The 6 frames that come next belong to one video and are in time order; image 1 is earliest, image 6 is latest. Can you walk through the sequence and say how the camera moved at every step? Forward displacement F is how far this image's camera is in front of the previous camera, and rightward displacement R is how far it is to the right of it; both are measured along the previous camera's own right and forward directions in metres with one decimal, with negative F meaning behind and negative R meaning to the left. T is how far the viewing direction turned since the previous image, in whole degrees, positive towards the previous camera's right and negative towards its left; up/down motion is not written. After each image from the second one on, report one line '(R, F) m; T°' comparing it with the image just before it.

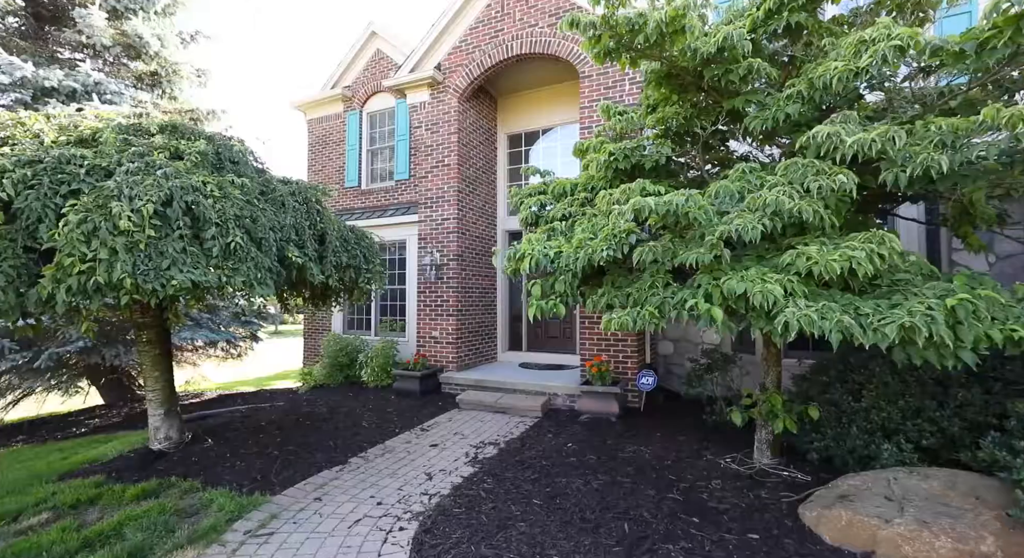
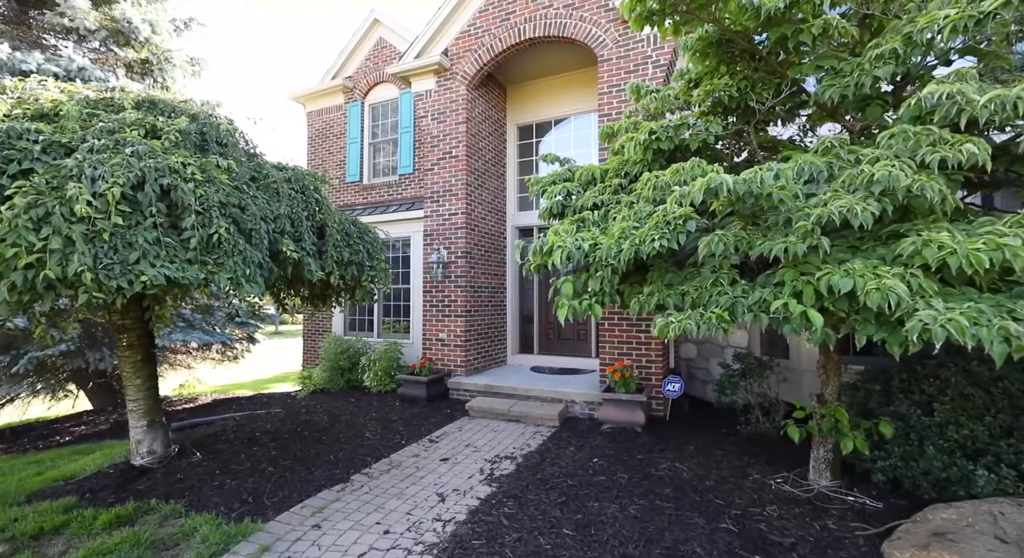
(-0.2, +0.5) m; 0°
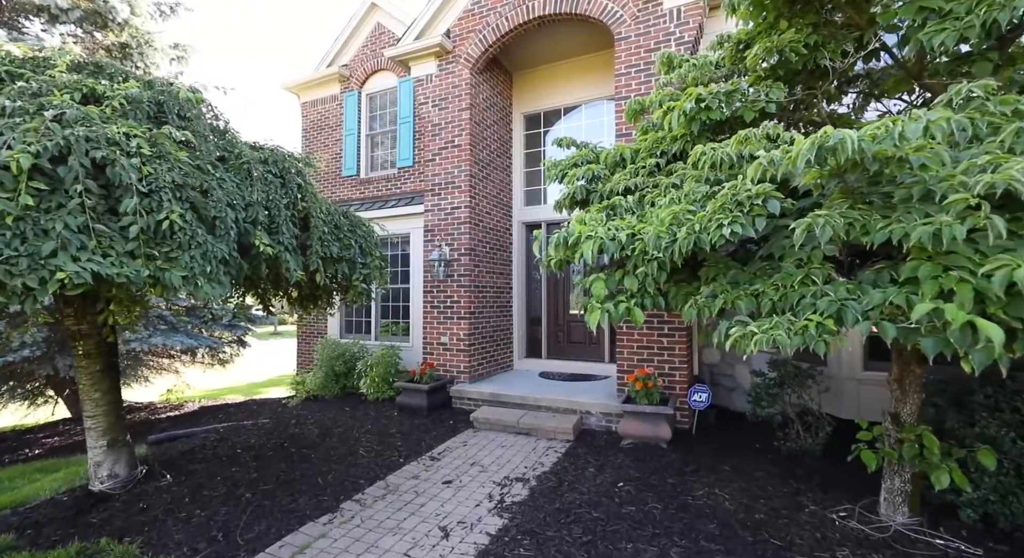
(-0.1, +0.6) m; 0°
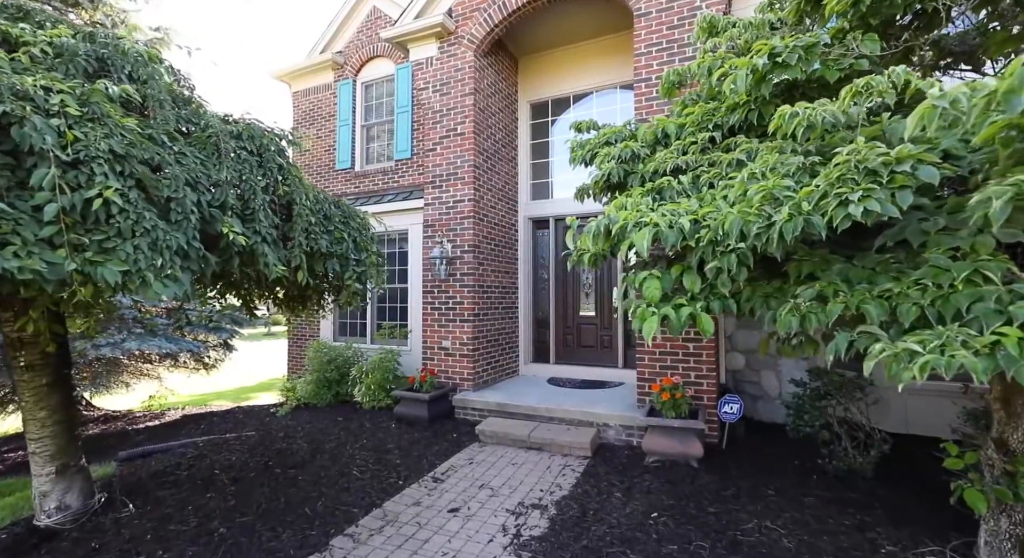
(-0.2, +0.6) m; 0°
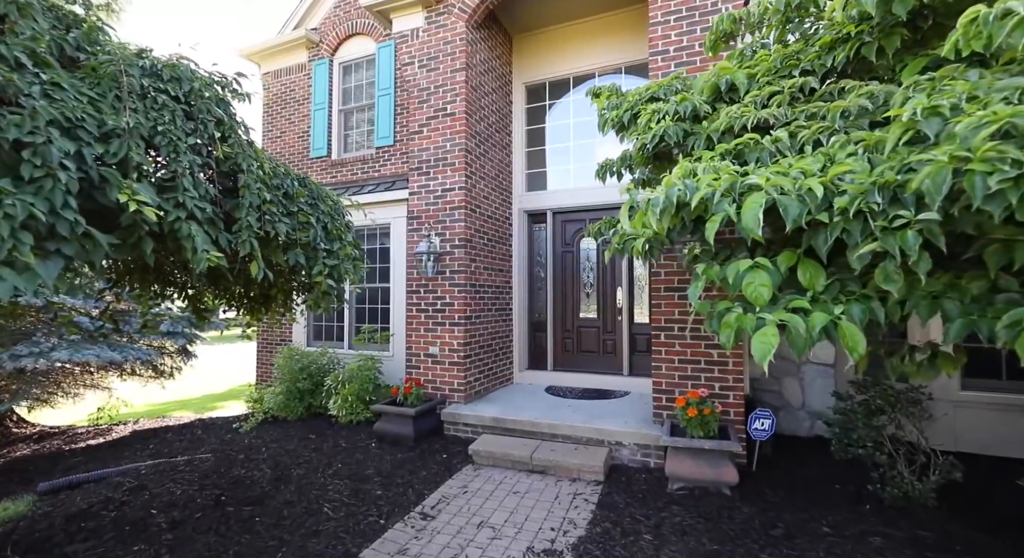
(-0.2, +0.8) m; +2°
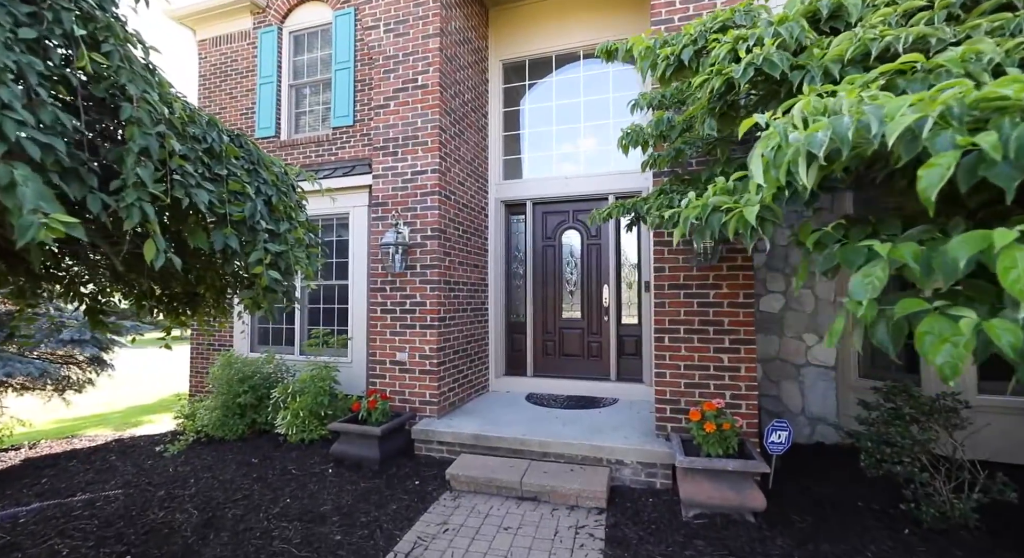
(-0.2, +0.7) m; +5°
